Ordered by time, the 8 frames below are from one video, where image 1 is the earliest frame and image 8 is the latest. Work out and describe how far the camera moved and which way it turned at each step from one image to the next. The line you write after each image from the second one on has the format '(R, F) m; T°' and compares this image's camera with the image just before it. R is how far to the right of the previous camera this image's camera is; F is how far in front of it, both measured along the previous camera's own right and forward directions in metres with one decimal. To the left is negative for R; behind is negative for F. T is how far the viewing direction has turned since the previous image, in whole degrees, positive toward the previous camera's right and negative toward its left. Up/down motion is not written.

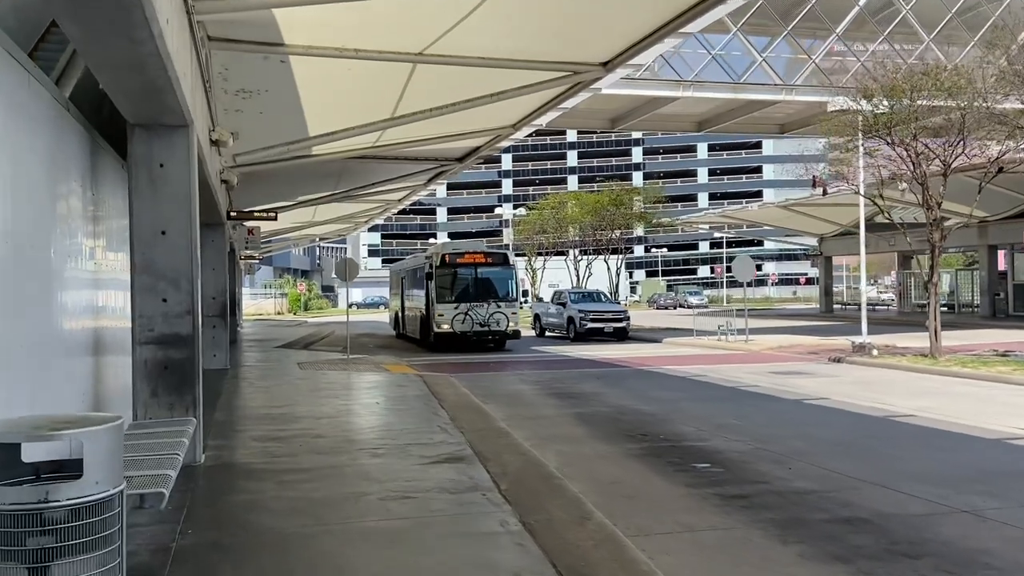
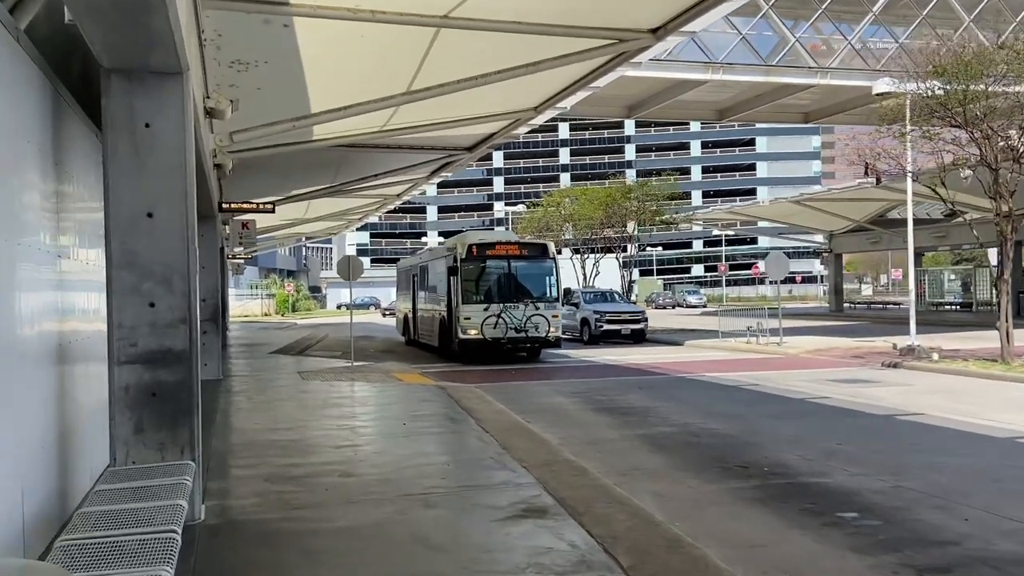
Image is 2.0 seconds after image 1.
(-0.8, +1.9) m; +1°
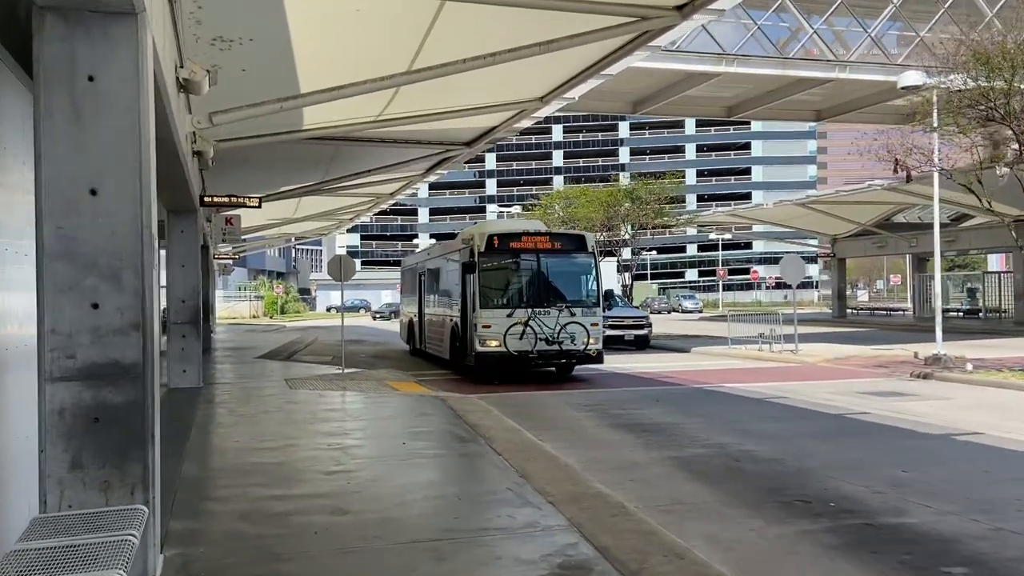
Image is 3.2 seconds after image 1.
(-0.3, +1.2) m; +1°
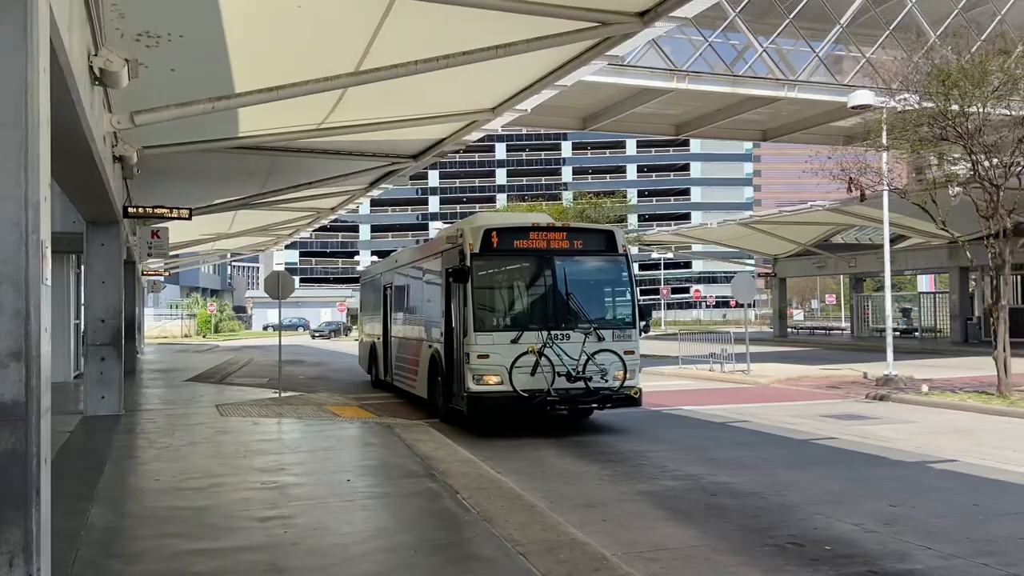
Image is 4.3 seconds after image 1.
(-0.2, +0.8) m; +4°
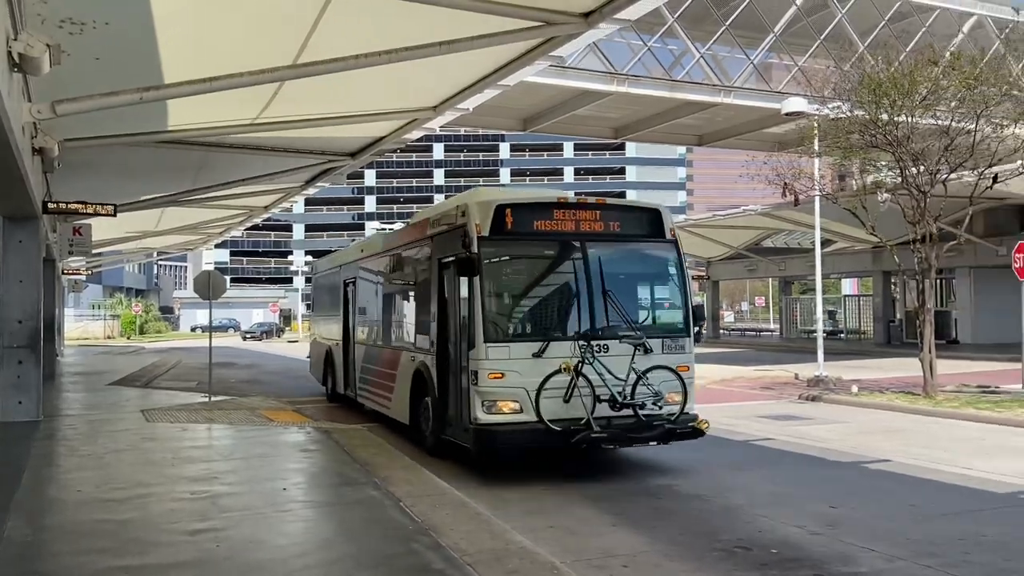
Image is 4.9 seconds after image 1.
(-0.1, +0.2) m; +4°
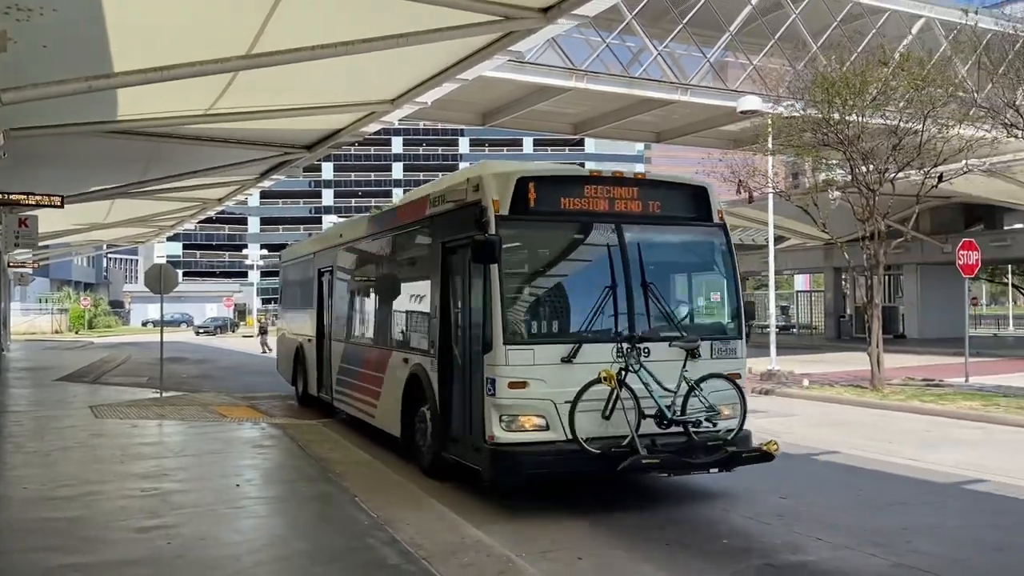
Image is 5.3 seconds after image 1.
(0.0, 0.0) m; +3°
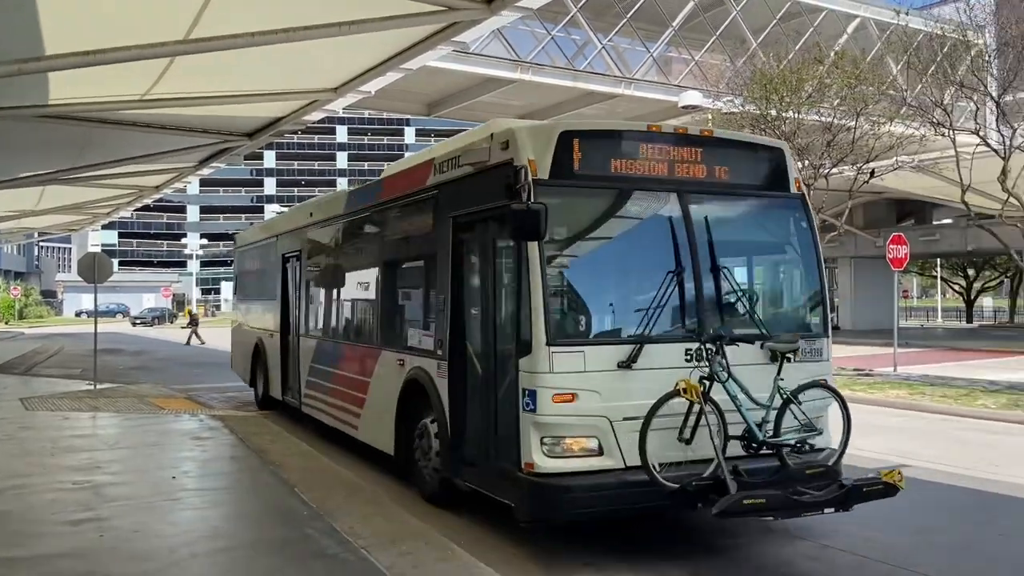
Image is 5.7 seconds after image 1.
(0.0, -0.1) m; +4°
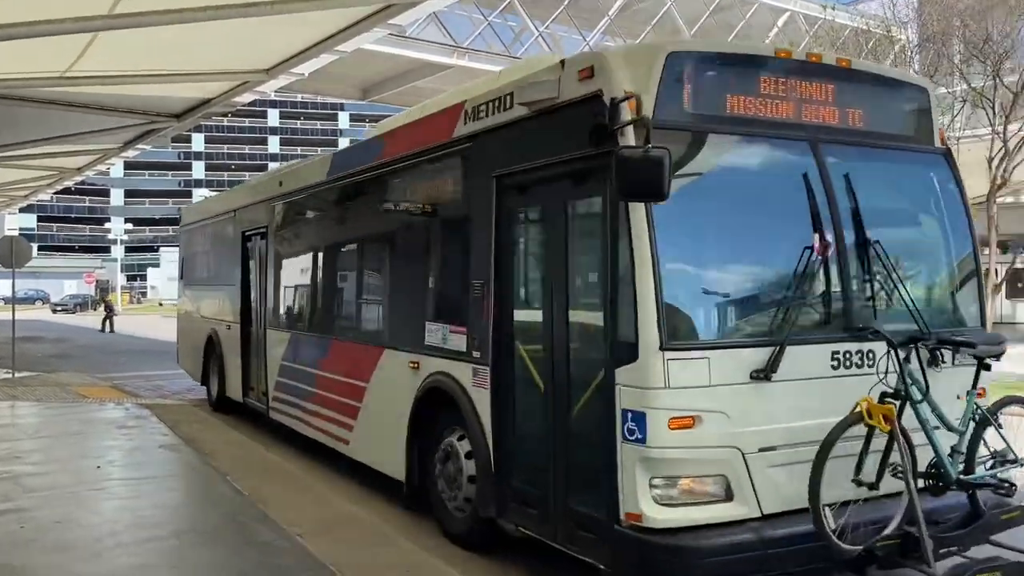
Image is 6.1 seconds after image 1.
(0.0, 0.0) m; +4°
